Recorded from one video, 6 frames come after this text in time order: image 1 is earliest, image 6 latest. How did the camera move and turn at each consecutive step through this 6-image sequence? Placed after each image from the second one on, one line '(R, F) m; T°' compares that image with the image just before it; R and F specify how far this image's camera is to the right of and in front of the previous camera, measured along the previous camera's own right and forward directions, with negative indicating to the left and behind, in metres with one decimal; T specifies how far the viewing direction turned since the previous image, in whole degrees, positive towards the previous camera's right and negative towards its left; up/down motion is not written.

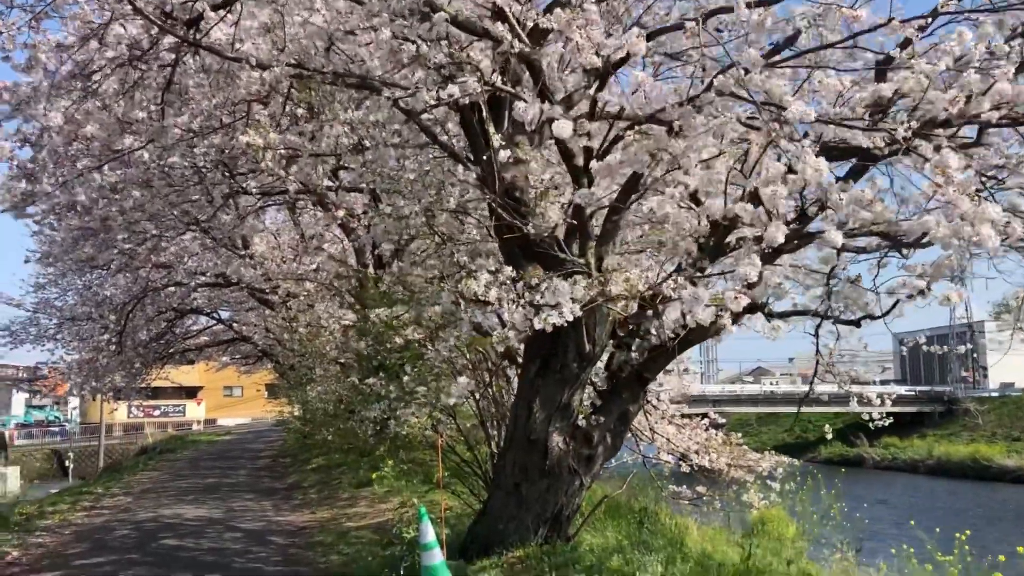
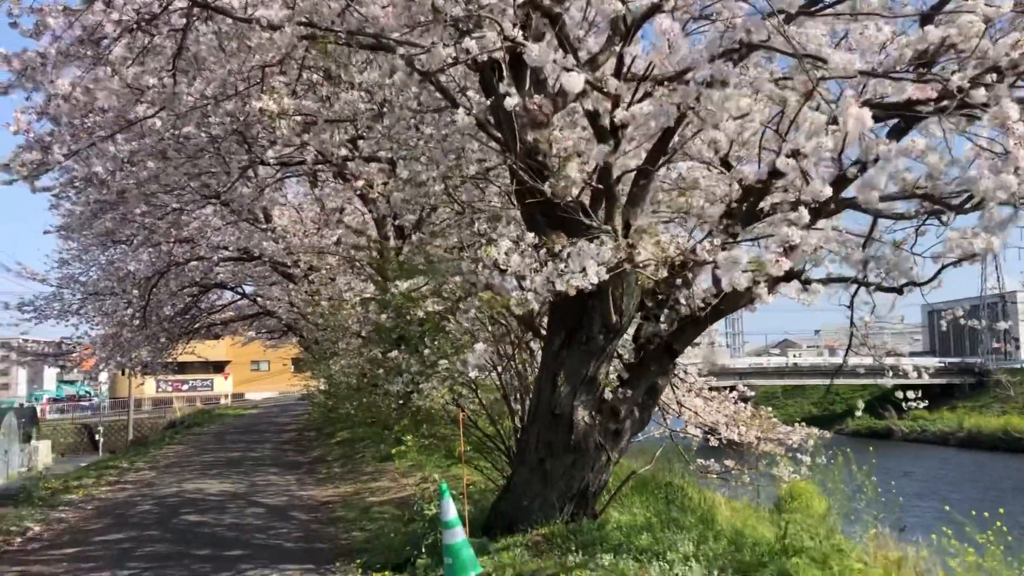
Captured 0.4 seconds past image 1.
(0.0, +0.3) m; -1°
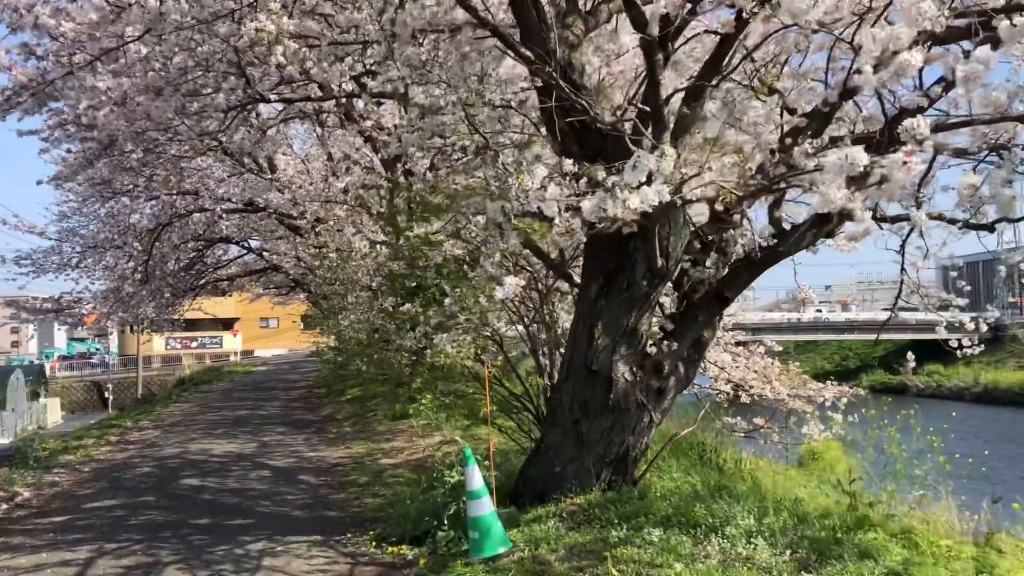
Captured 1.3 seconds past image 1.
(-0.1, +0.8) m; -1°
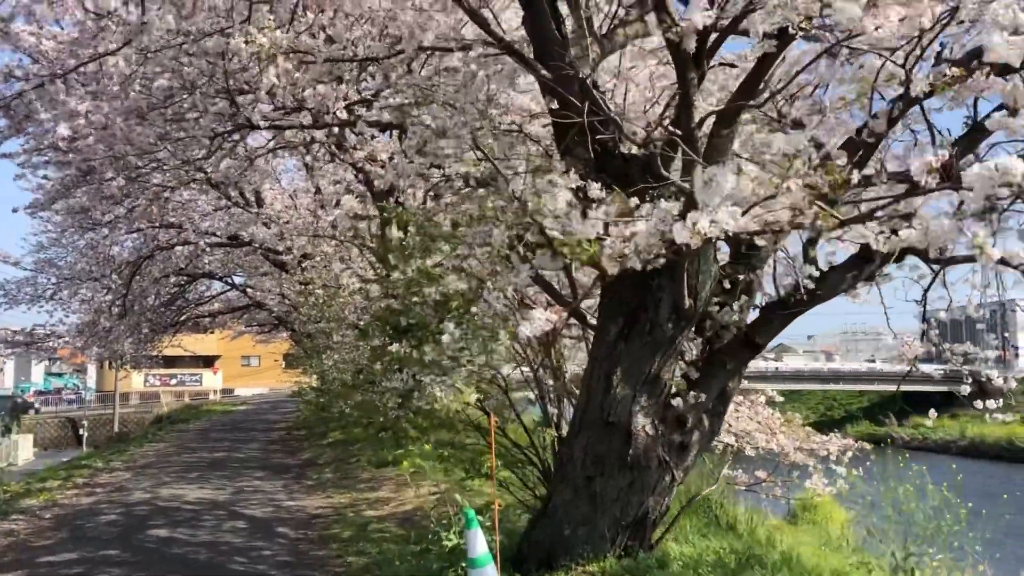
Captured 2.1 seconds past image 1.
(-0.1, +0.6) m; +1°
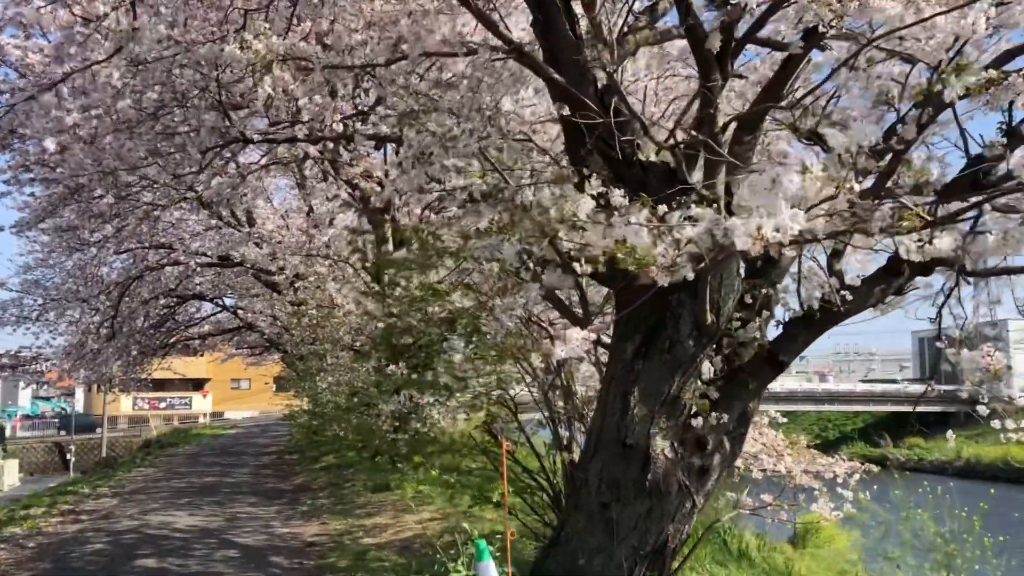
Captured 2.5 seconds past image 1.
(-0.1, +0.3) m; +1°
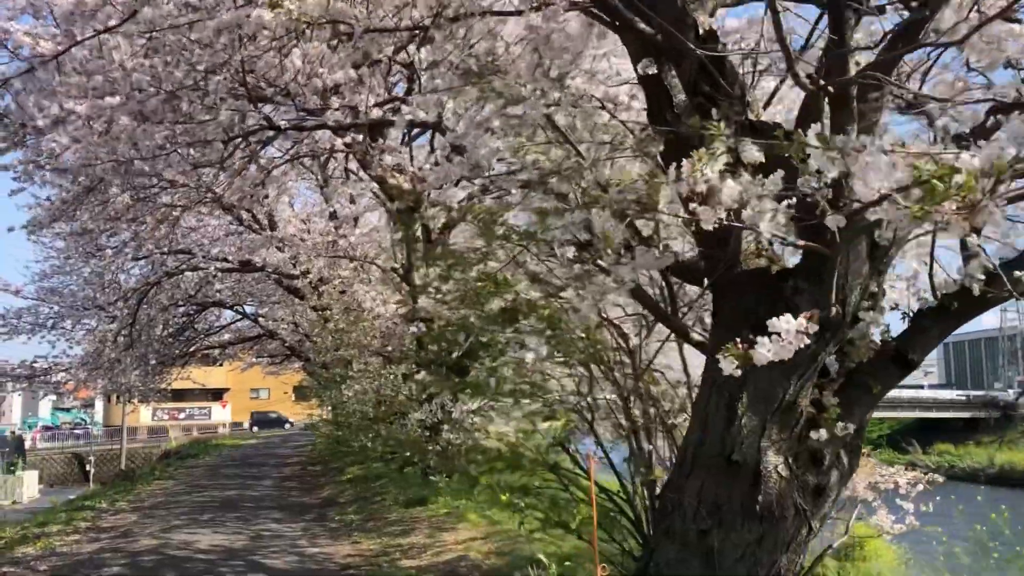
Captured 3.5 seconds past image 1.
(-0.3, +0.7) m; -1°
